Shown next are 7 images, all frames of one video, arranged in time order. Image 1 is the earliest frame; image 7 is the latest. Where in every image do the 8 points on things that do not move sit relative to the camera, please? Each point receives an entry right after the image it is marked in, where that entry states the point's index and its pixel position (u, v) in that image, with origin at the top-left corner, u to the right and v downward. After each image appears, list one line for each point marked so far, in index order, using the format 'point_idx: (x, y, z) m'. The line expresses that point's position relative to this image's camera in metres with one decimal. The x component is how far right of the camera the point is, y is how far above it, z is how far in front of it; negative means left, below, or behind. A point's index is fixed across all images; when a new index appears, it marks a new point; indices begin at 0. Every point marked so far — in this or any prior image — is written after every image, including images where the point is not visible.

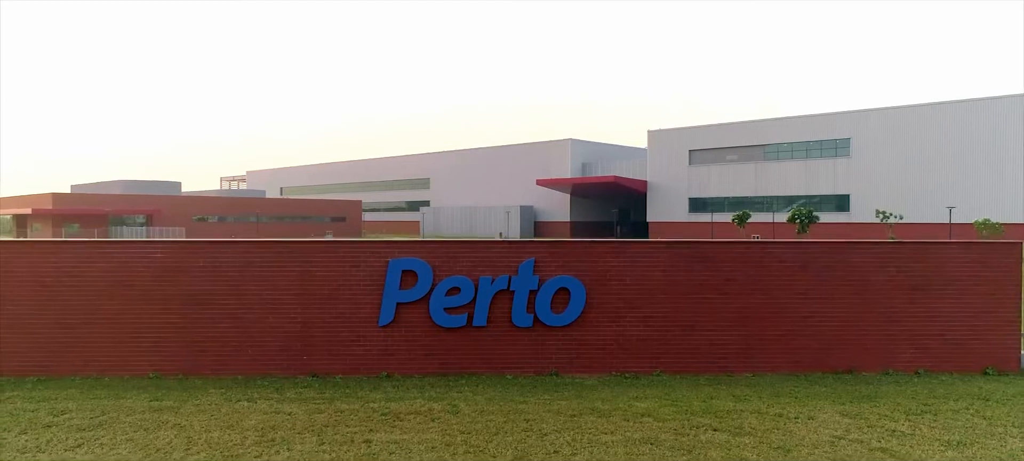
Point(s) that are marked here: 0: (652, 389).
0: (+1.0, -1.1, +4.8) m
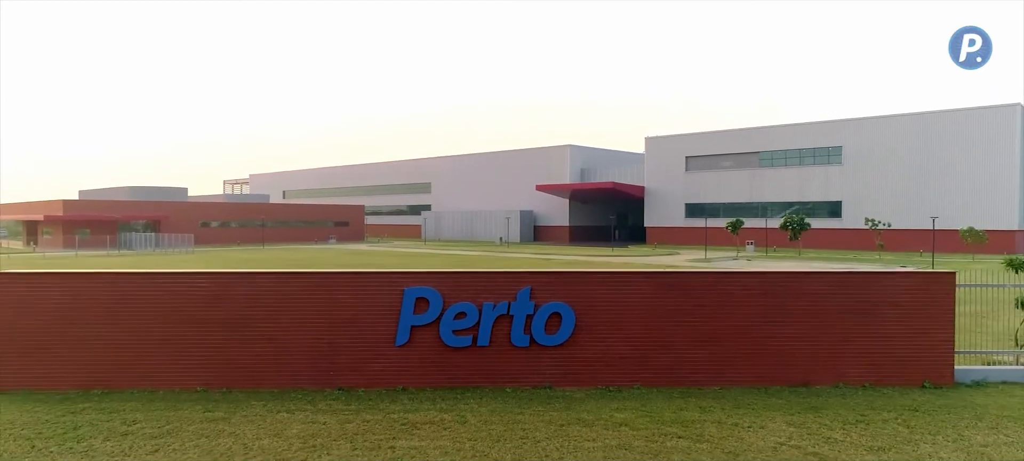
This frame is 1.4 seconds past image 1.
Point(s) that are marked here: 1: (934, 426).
0: (+1.0, -1.4, +5.5) m
1: (+3.0, -1.4, +5.0) m
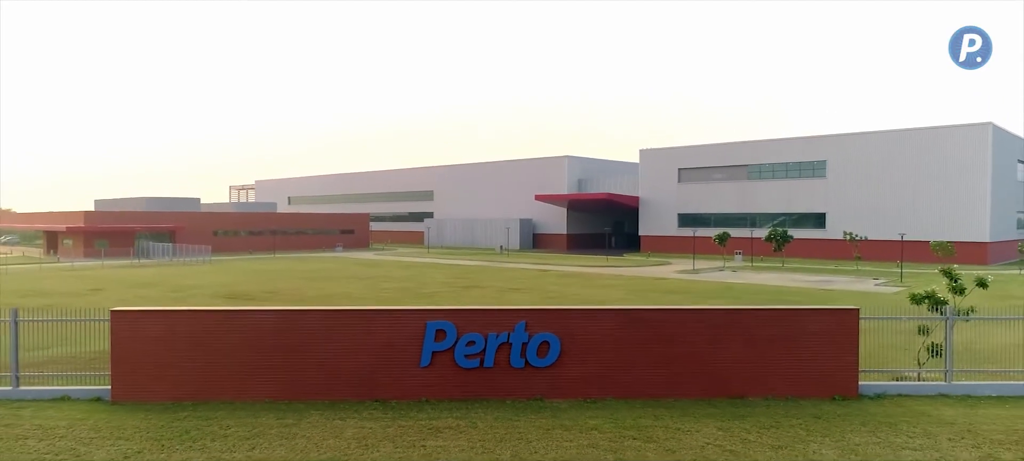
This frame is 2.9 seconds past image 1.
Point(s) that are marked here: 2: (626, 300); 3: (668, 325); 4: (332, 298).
0: (+0.9, -1.9, +7.2) m
1: (+3.0, -1.9, +6.7) m
2: (+2.9, -1.8, +17.8) m
3: (+1.7, -1.0, +7.7) m
4: (-4.7, -1.8, +18.3) m
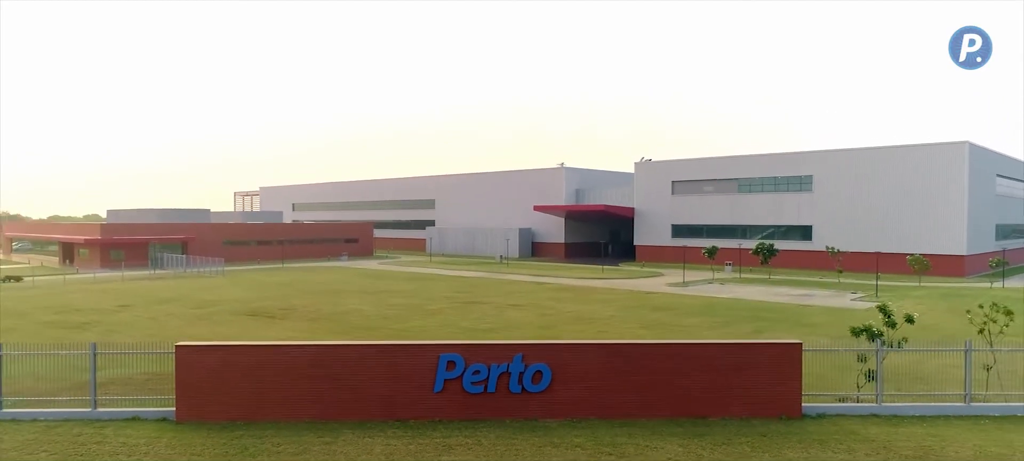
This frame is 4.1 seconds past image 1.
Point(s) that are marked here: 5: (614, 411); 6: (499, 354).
0: (+0.9, -2.5, +8.7) m
1: (+3.0, -2.5, +8.1) m
2: (+2.9, -2.4, +19.2) m
3: (+1.7, -1.7, +9.2) m
4: (-4.7, -2.4, +19.7) m
5: (+1.3, -2.4, +9.2) m
6: (-0.2, -1.6, +9.2) m
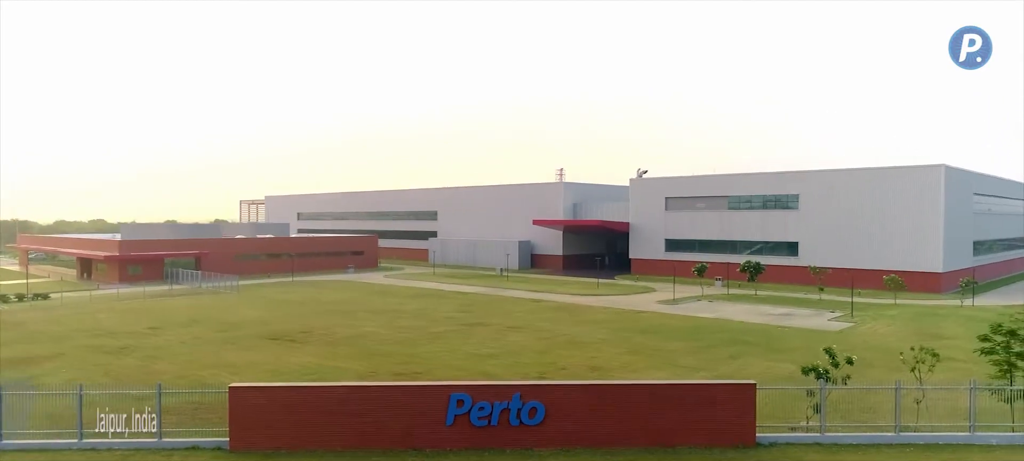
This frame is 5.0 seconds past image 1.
0: (+0.9, -3.4, +10.4) m
1: (+3.0, -3.5, +9.9) m
2: (+2.9, -3.3, +21.0) m
3: (+1.7, -2.6, +10.9) m
4: (-4.7, -3.3, +21.5) m
5: (+1.3, -3.3, +10.9) m
6: (-0.2, -2.5, +10.9) m
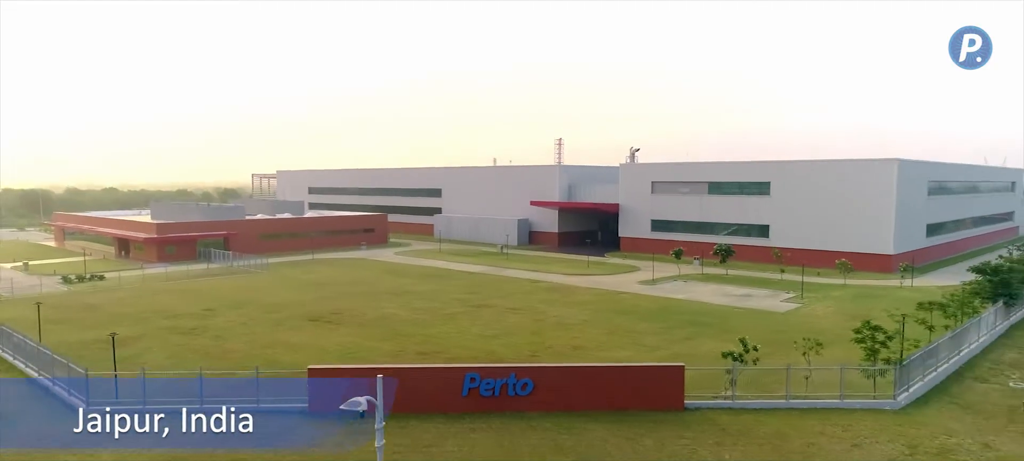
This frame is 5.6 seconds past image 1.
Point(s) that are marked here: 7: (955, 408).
0: (+0.9, -4.0, +14.8) m
1: (+3.0, -4.1, +14.3) m
2: (+2.9, -3.3, +25.3) m
3: (+1.7, -3.2, +15.3) m
4: (-4.8, -3.3, +25.8) m
5: (+1.3, -3.9, +15.3) m
6: (-0.2, -3.1, +15.2) m
7: (+10.3, -4.1, +16.1) m
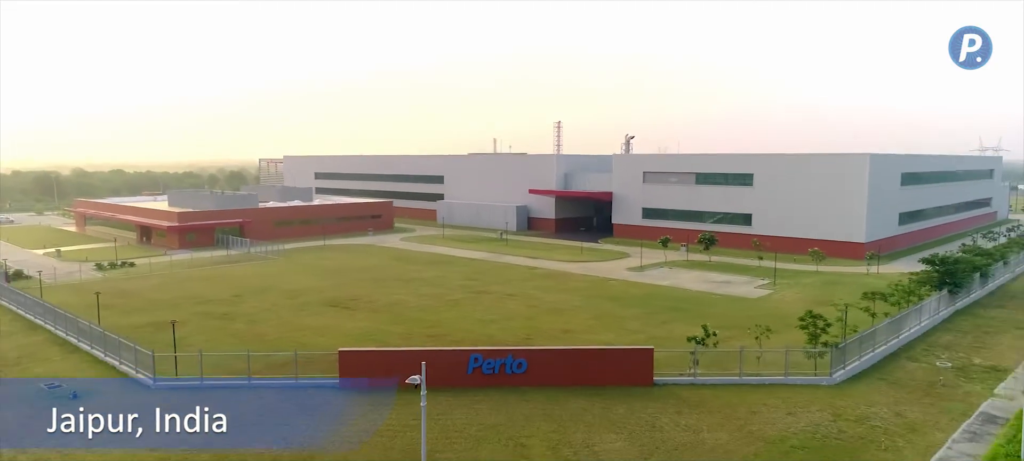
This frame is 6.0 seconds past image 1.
0: (+0.8, -4.2, +17.8) m
1: (+2.9, -4.2, +17.3) m
2: (+2.8, -3.1, +28.3) m
3: (+1.6, -3.3, +18.2) m
4: (-4.8, -3.1, +28.8) m
5: (+1.2, -4.0, +18.3) m
6: (-0.3, -3.2, +18.2) m
7: (+10.2, -4.2, +19.1) m
